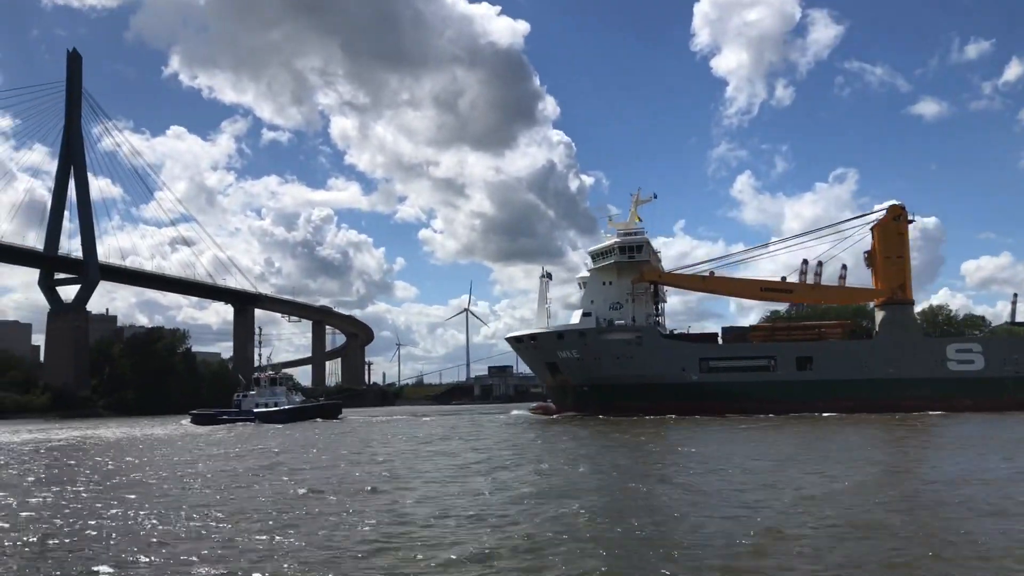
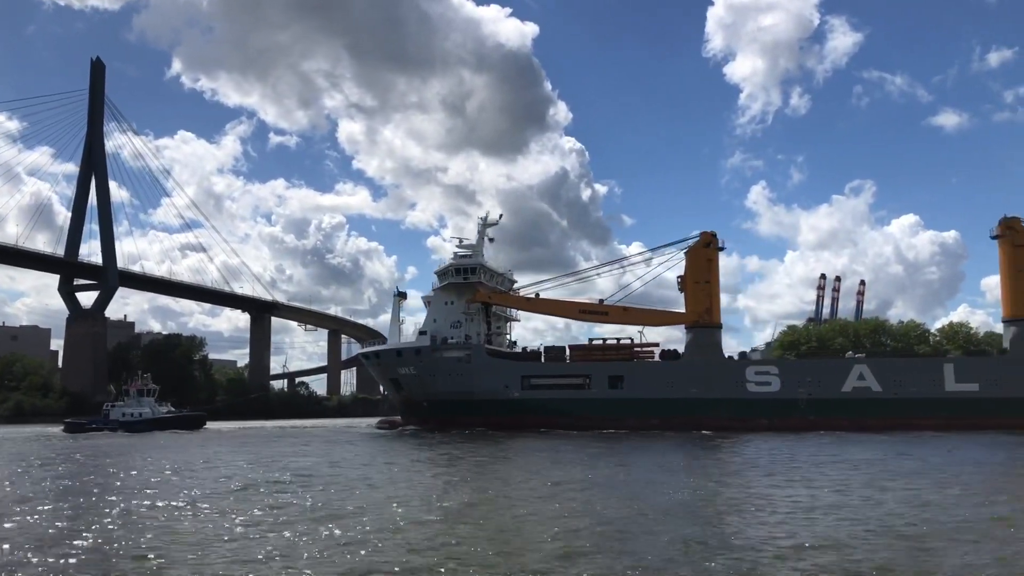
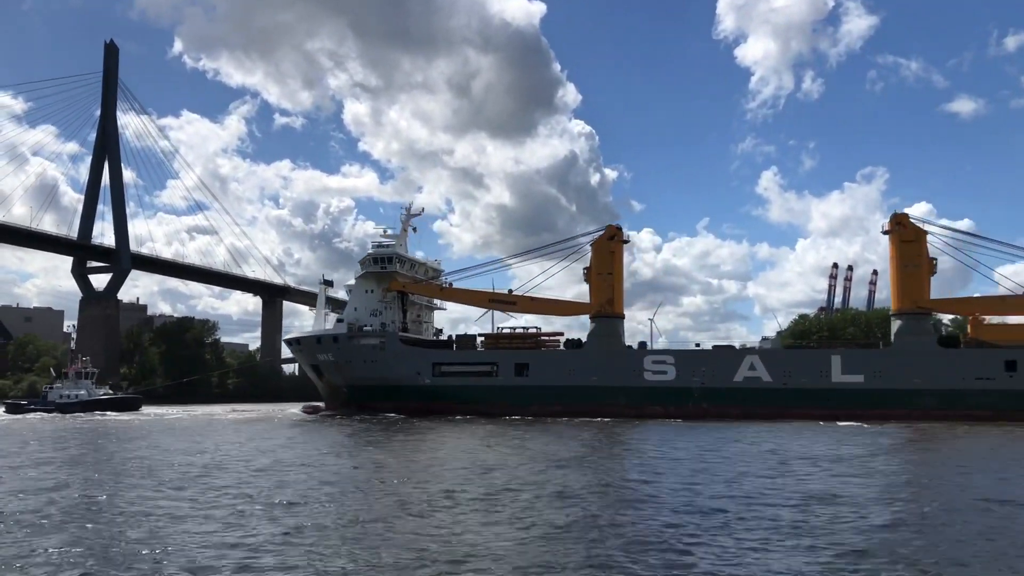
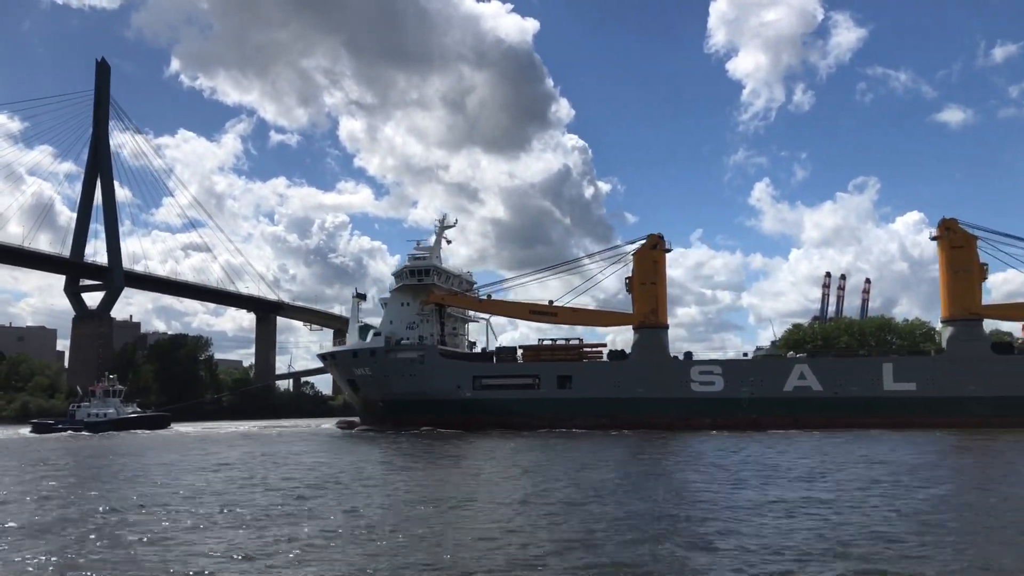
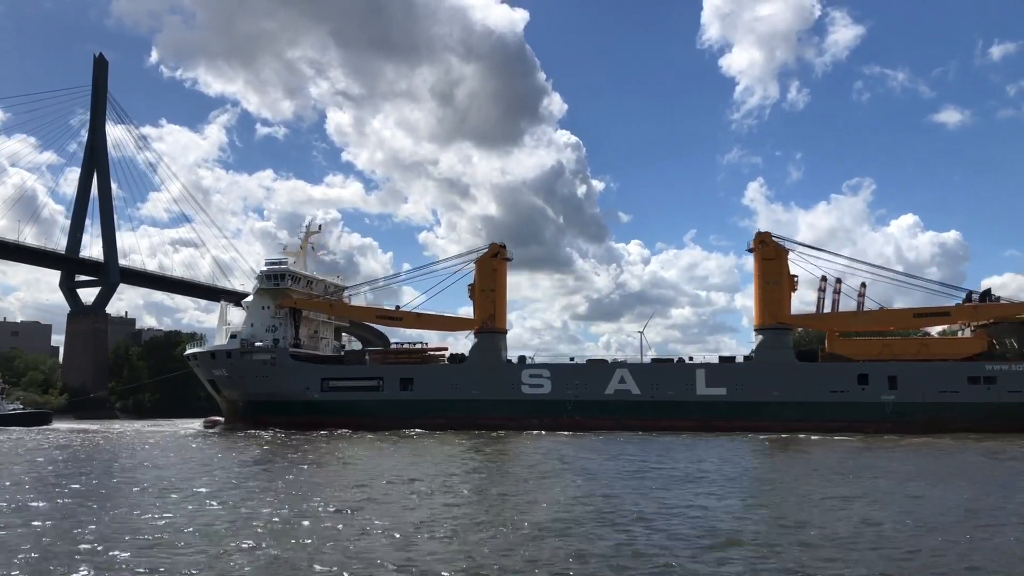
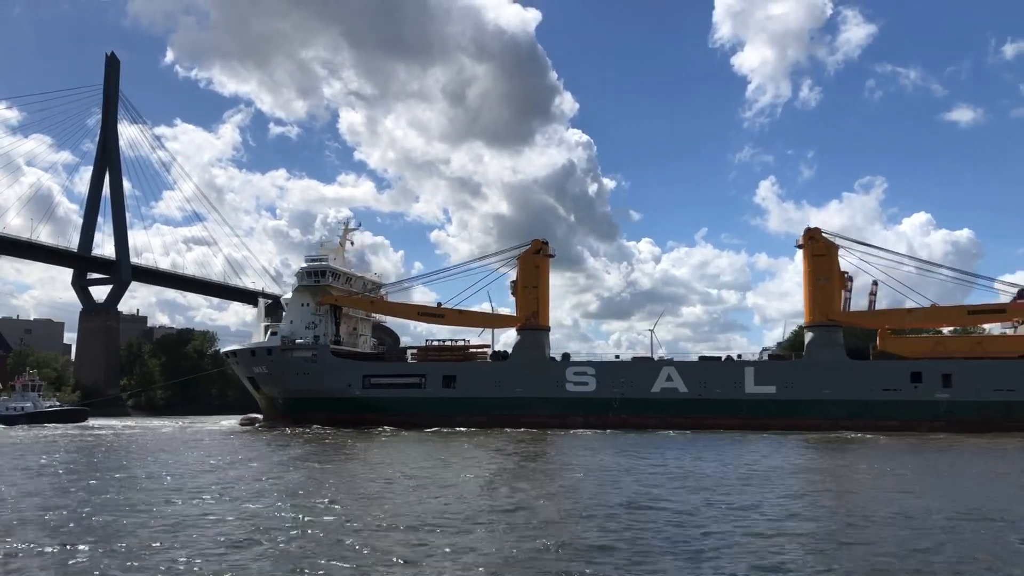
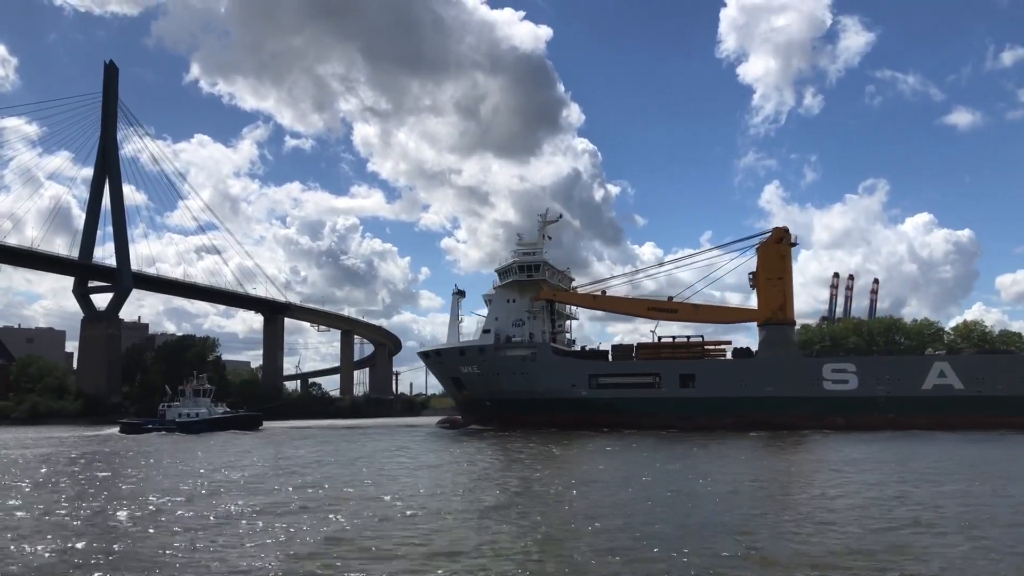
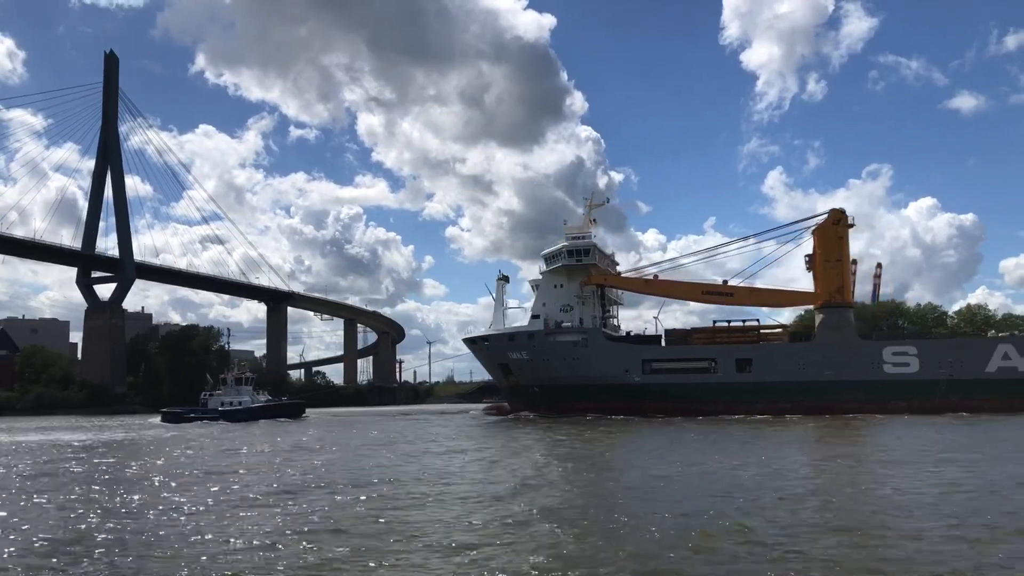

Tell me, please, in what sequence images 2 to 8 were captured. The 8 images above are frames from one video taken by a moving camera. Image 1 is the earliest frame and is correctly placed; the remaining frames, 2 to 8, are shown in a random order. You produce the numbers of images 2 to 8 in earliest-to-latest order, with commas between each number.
8, 7, 2, 4, 3, 6, 5
